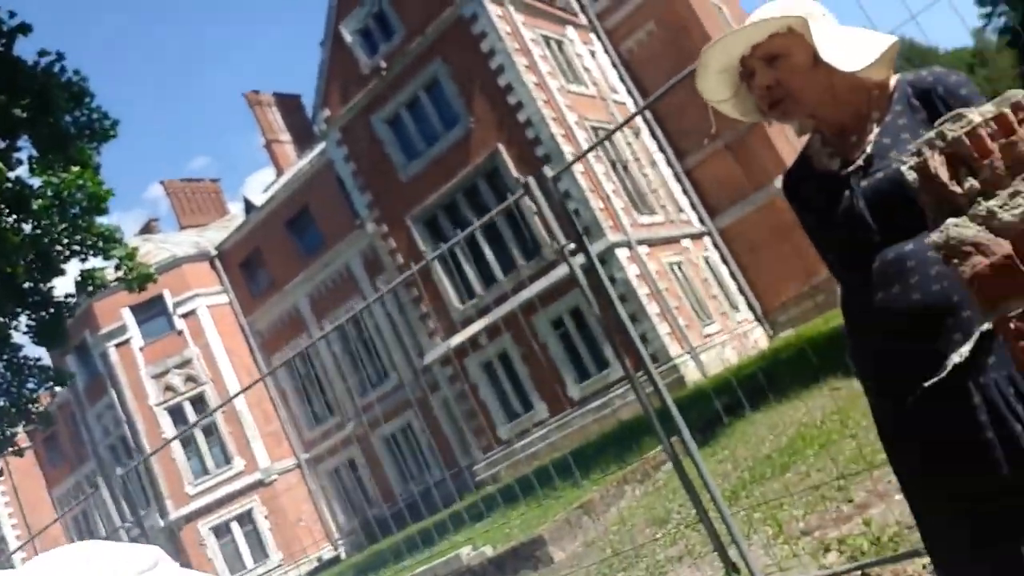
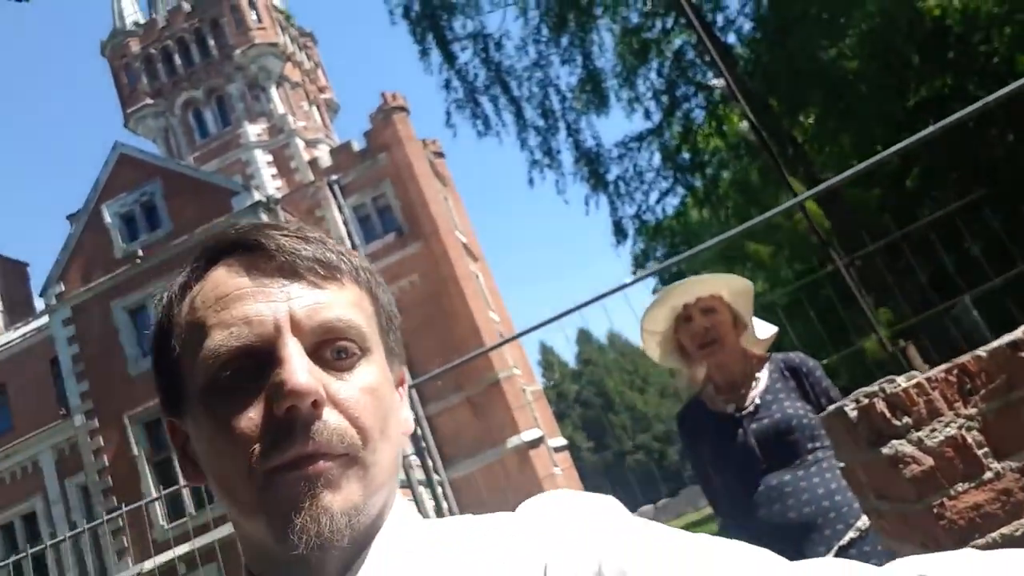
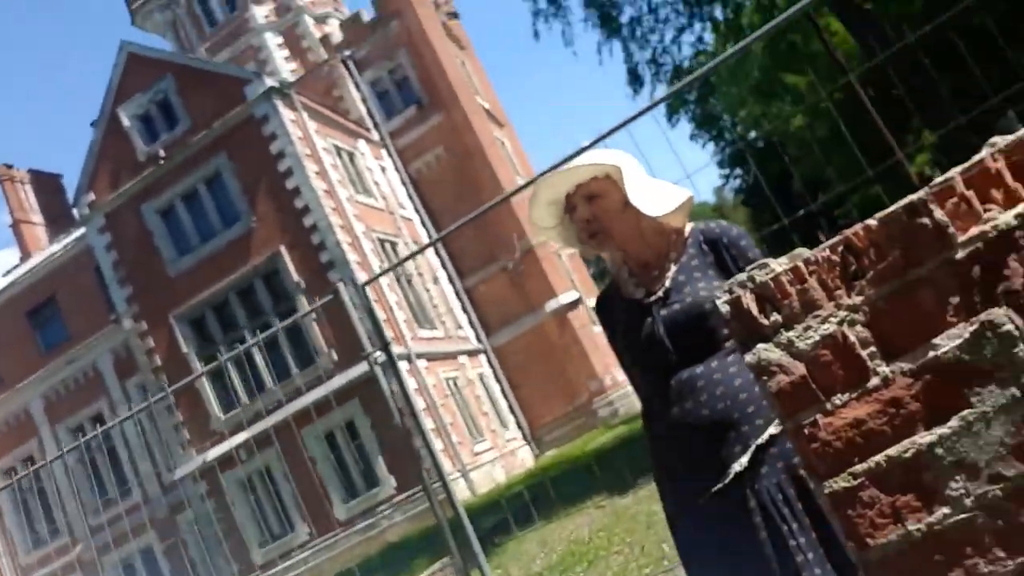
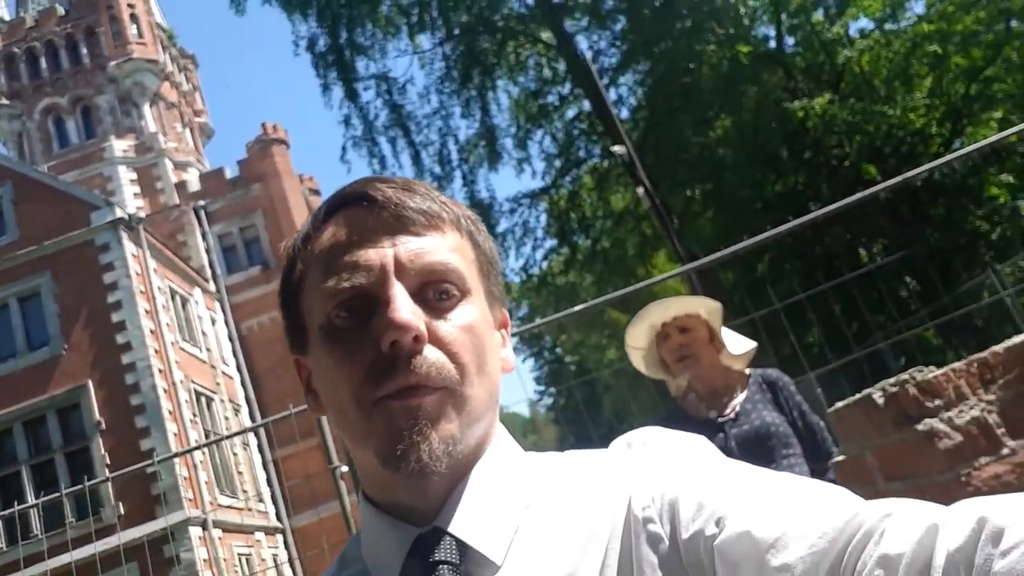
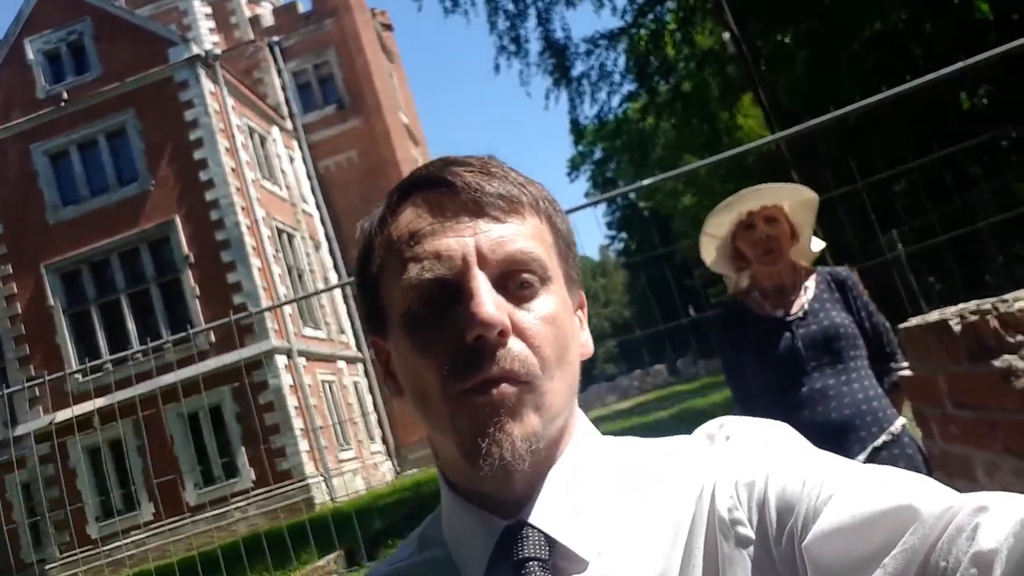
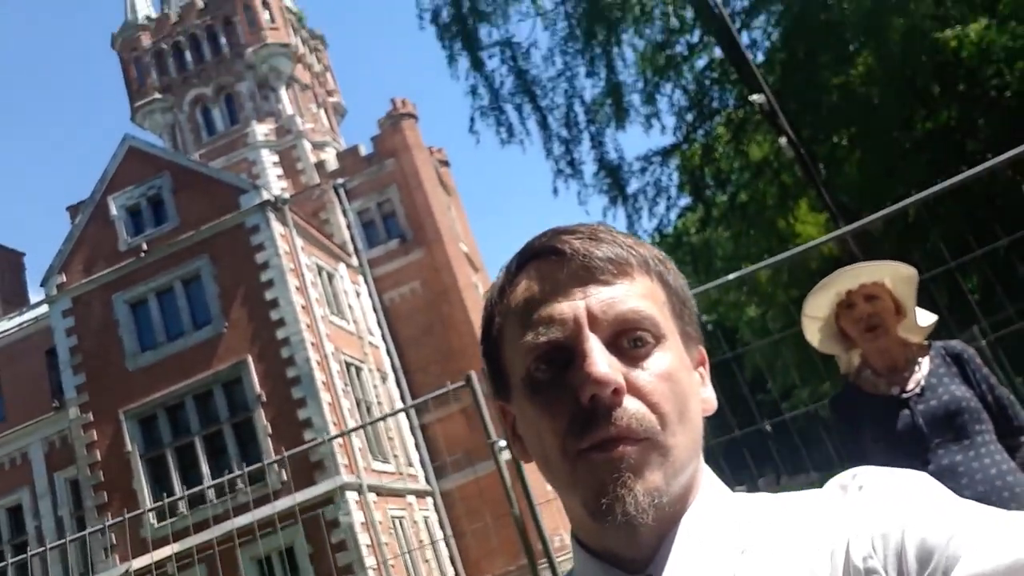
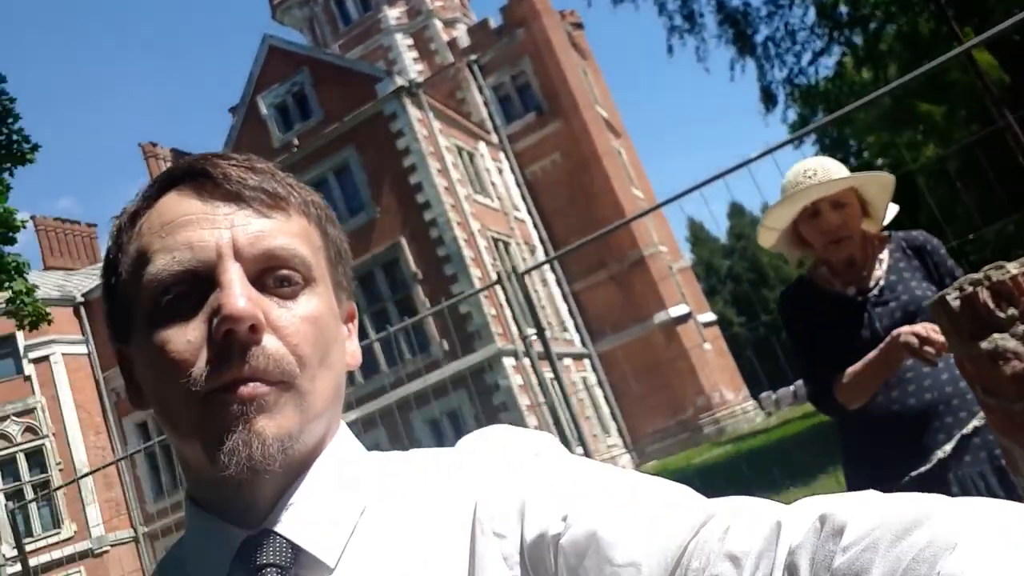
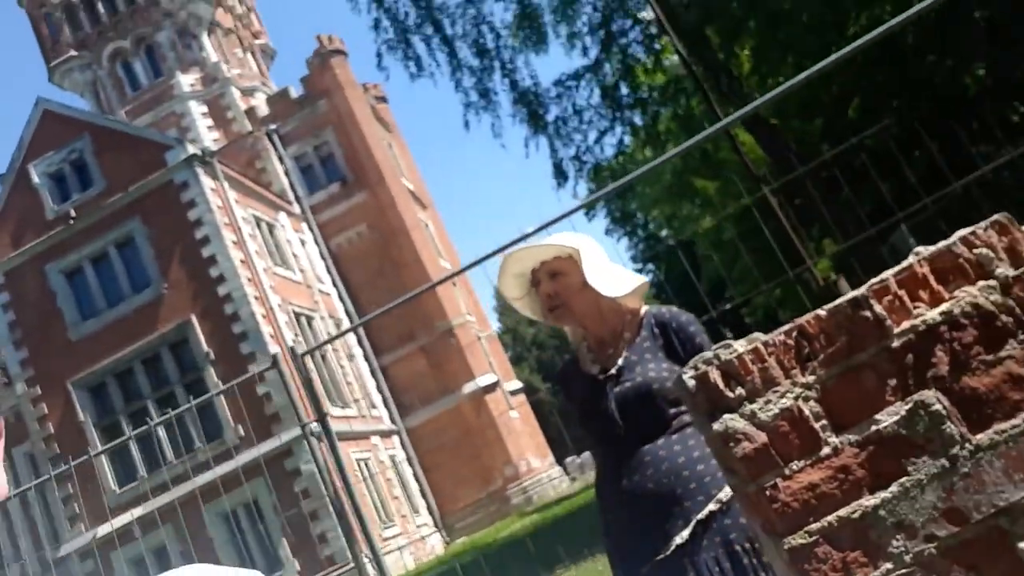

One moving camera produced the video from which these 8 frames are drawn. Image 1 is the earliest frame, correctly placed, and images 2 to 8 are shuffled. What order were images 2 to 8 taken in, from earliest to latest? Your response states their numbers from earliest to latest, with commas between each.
3, 8, 2, 5, 6, 4, 7
